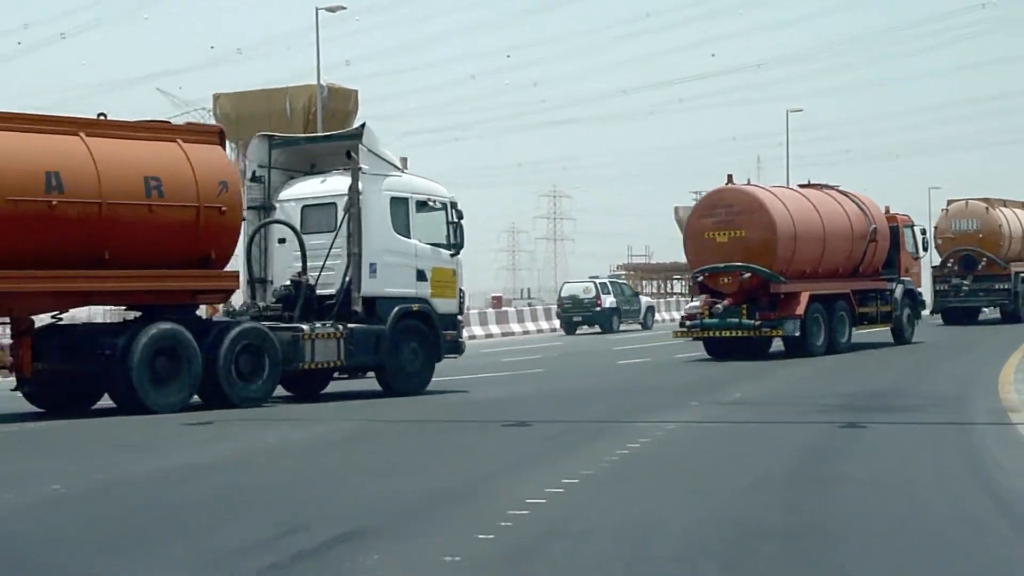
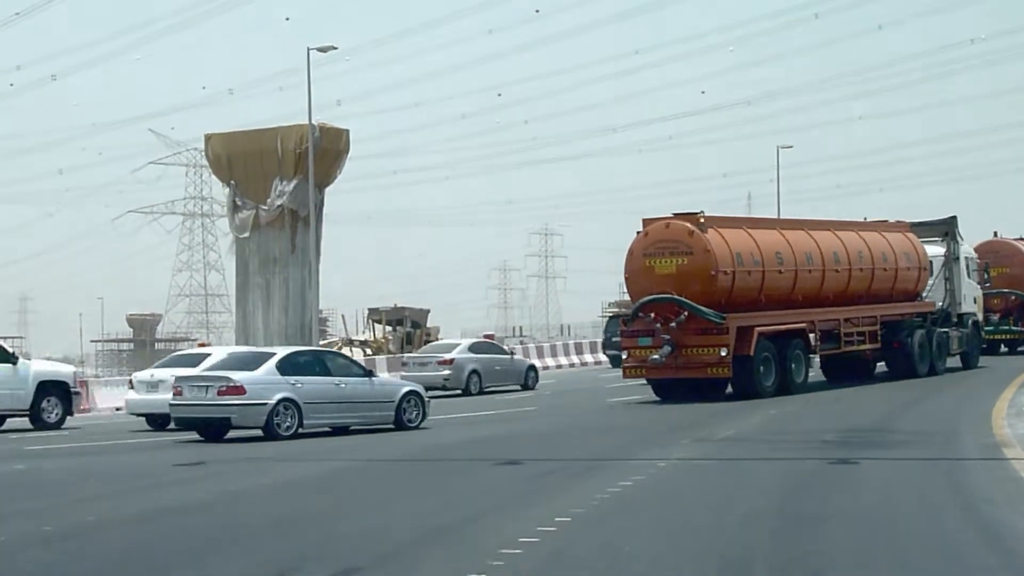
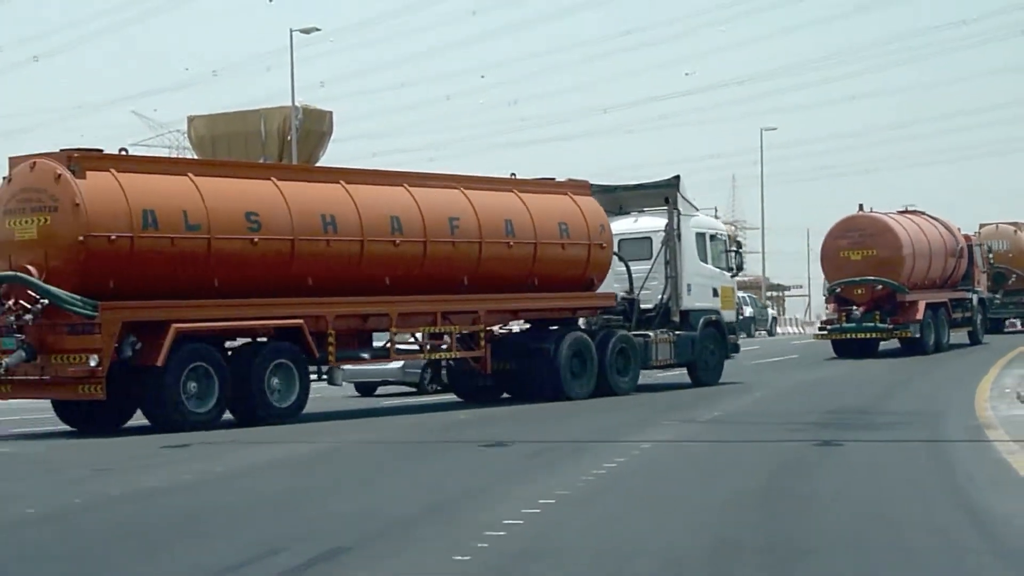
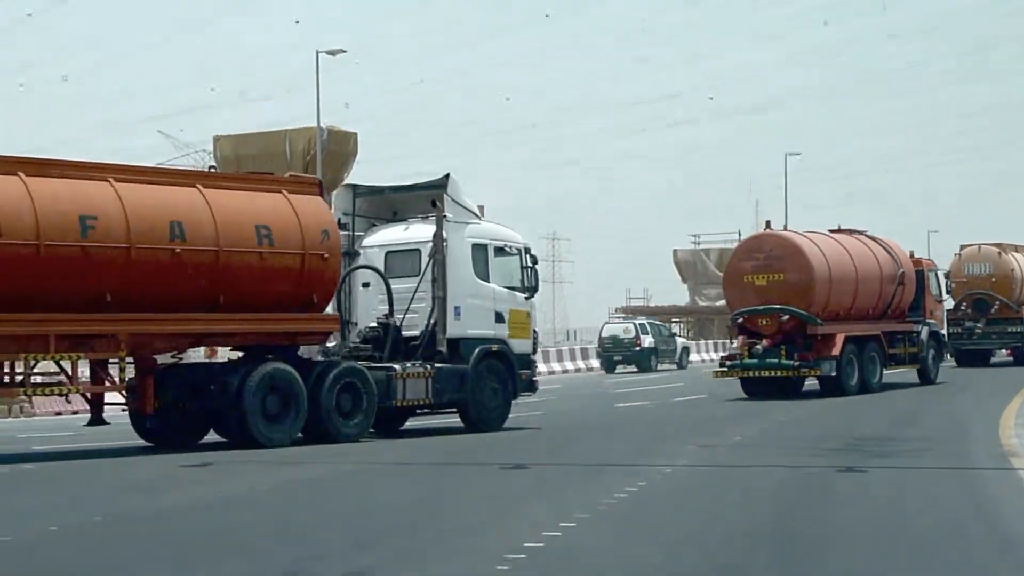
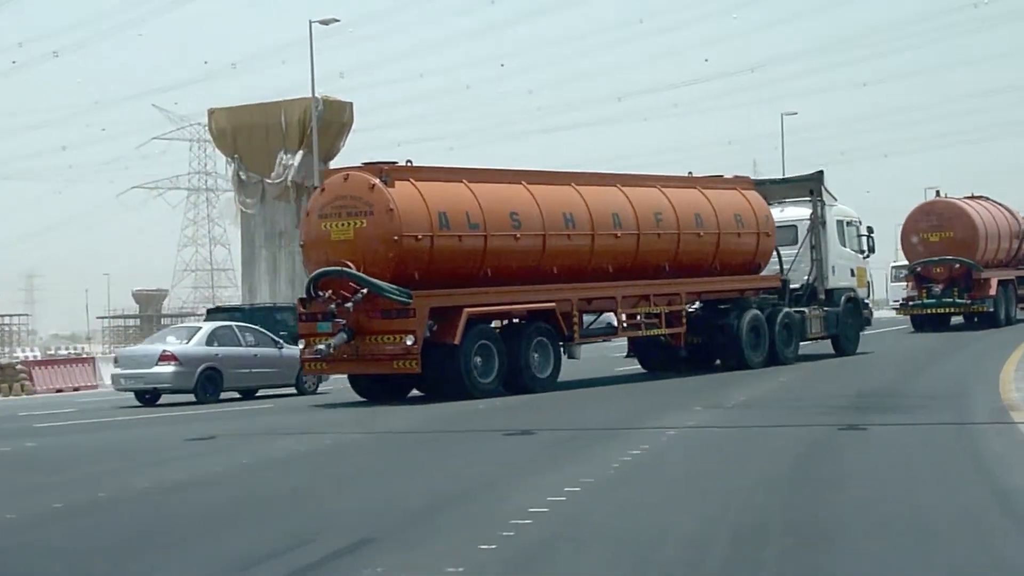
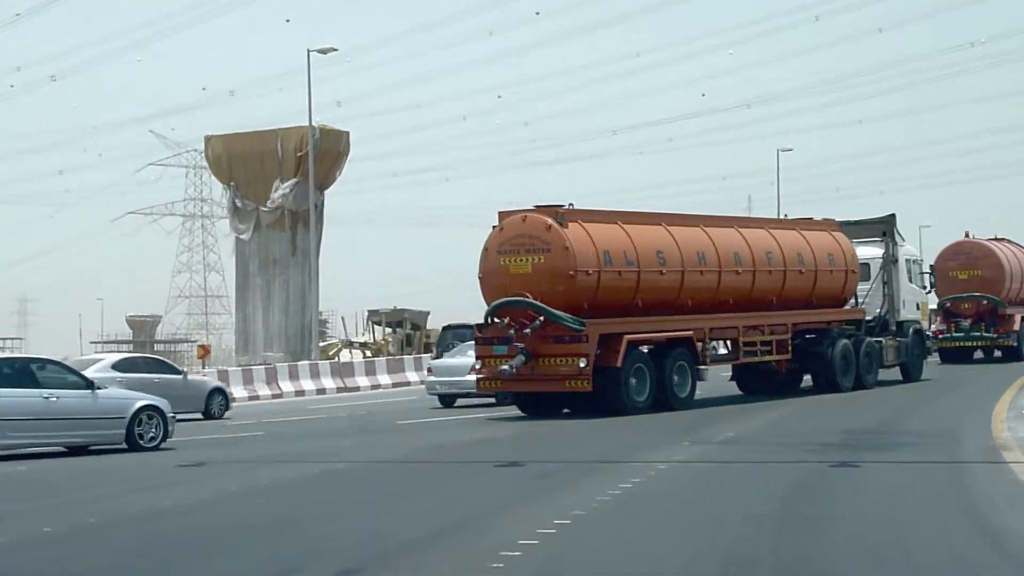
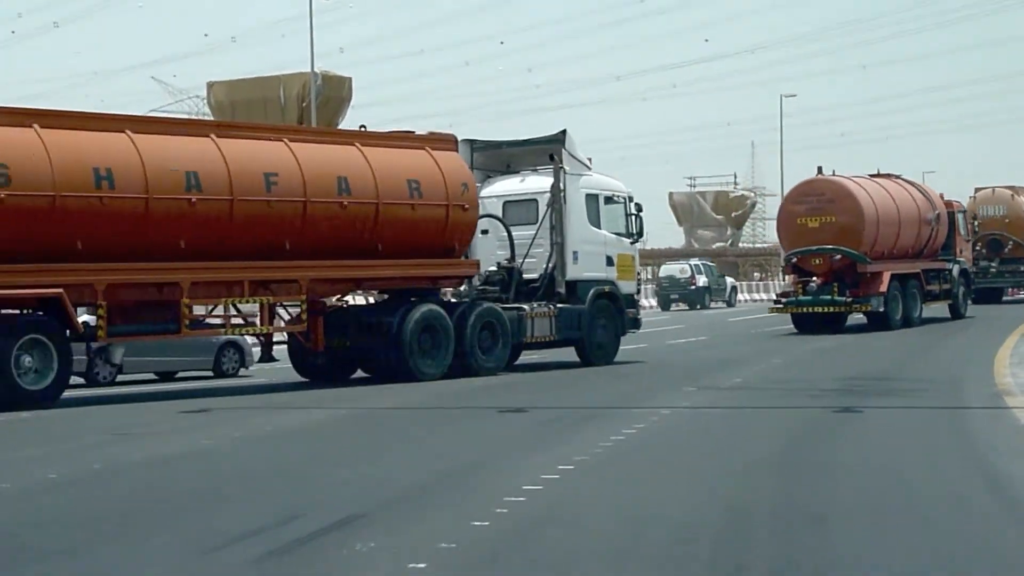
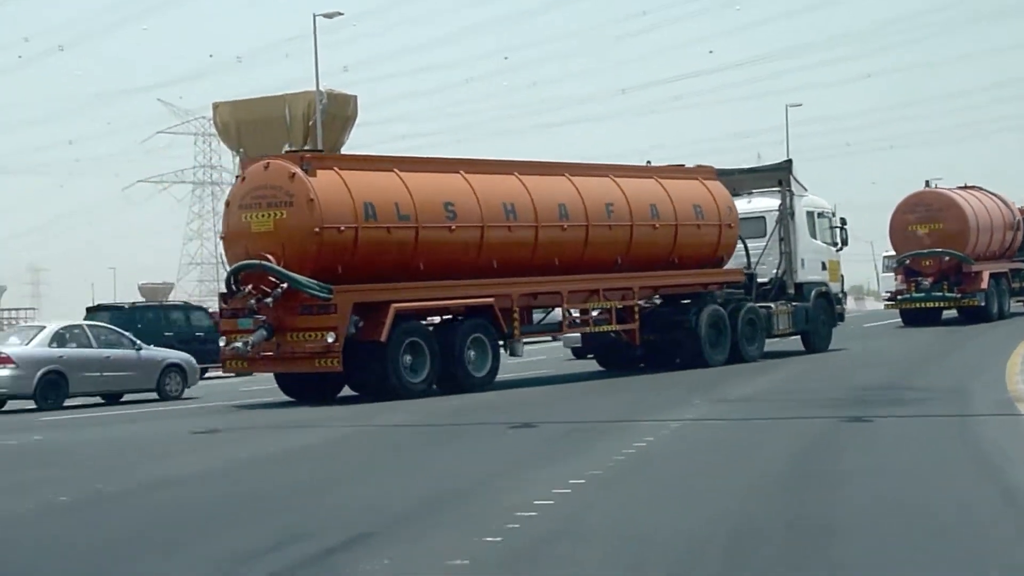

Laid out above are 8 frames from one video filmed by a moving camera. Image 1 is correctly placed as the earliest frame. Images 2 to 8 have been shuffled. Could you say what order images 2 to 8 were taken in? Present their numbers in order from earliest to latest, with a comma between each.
4, 7, 3, 8, 5, 6, 2
